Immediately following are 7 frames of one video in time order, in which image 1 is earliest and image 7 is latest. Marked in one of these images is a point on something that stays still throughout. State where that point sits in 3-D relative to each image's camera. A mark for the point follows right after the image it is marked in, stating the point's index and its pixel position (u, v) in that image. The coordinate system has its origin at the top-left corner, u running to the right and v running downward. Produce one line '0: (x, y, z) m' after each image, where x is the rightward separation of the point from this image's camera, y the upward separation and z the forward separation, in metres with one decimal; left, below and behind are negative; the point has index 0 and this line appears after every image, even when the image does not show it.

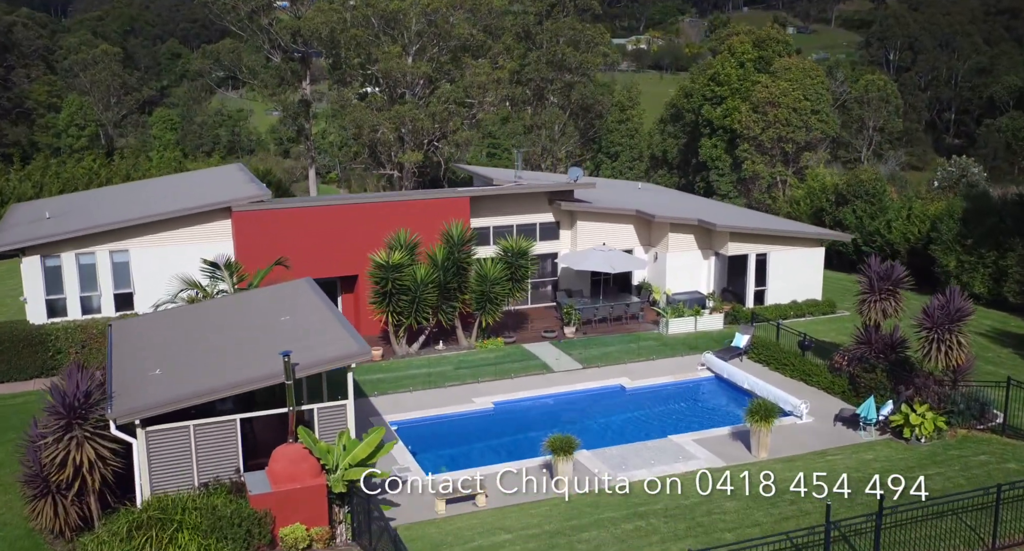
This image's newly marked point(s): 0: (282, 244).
0: (-4.6, +0.6, +17.3) m
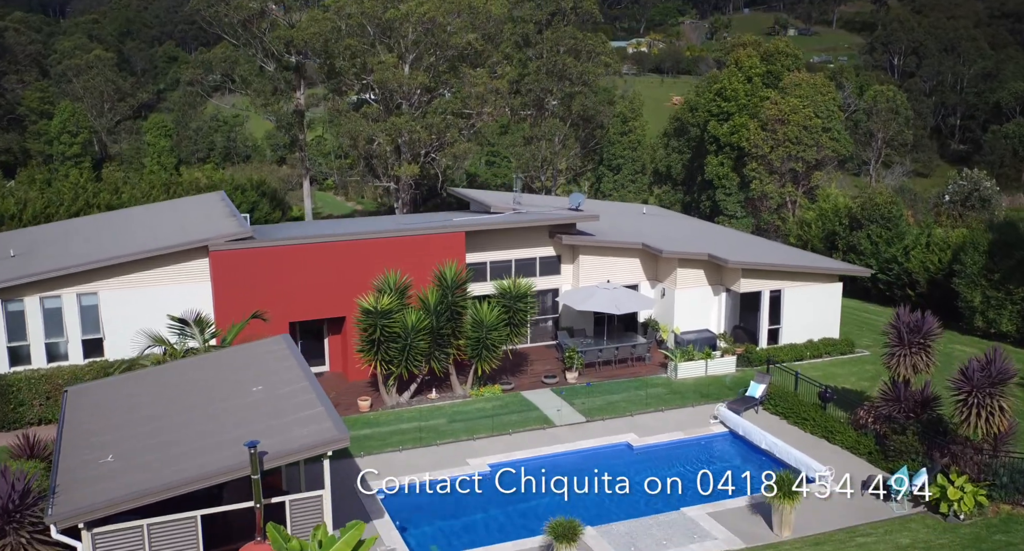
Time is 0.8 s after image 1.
0: (-4.6, -0.2, +16.1) m
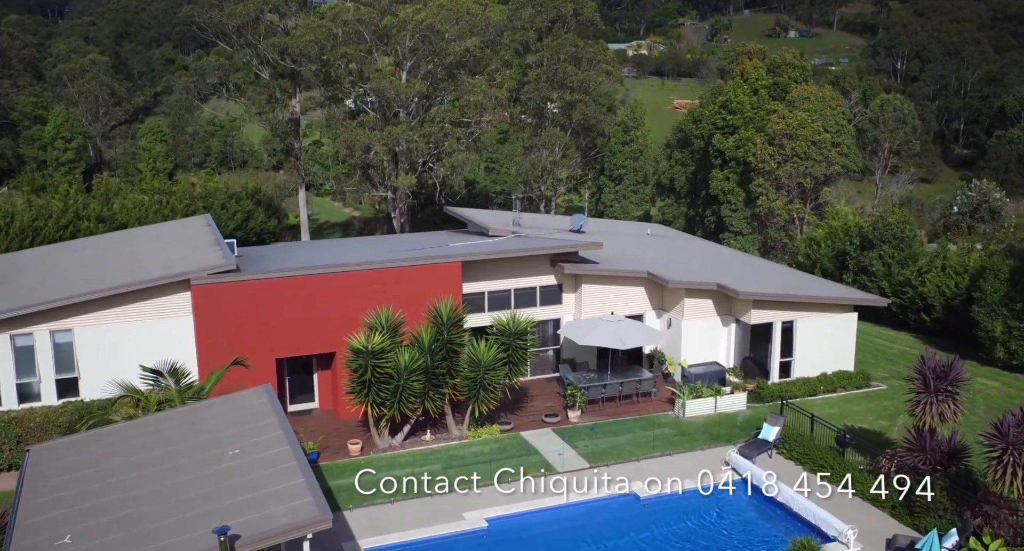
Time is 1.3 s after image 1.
0: (-4.6, -0.8, +15.3) m
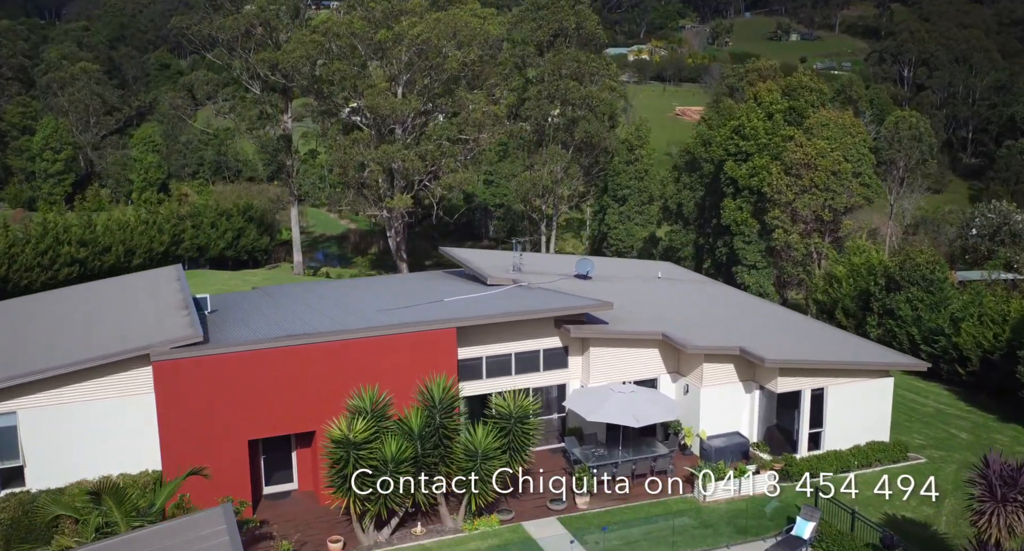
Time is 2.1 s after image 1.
0: (-4.6, -1.9, +13.6) m
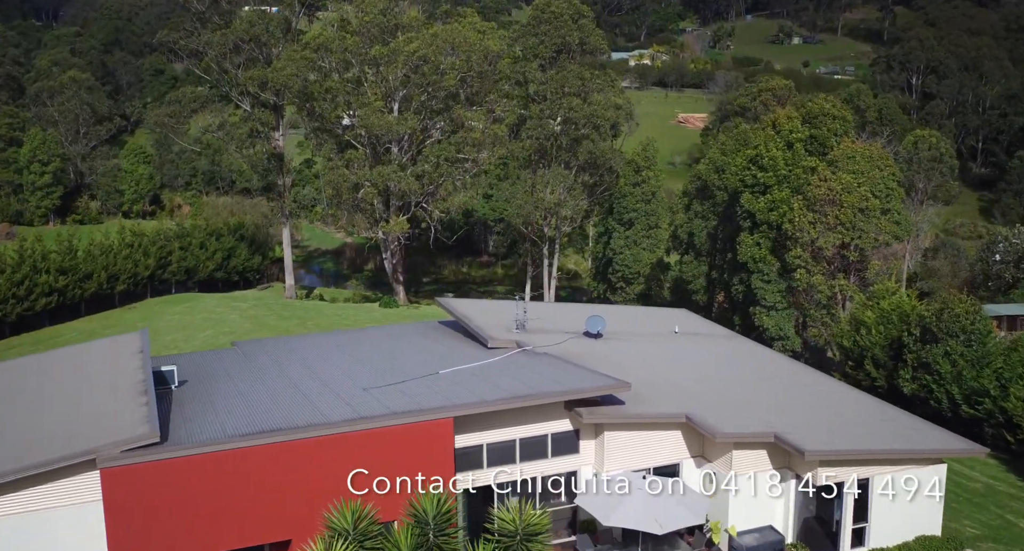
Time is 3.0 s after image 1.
0: (-4.5, -3.1, +11.8) m
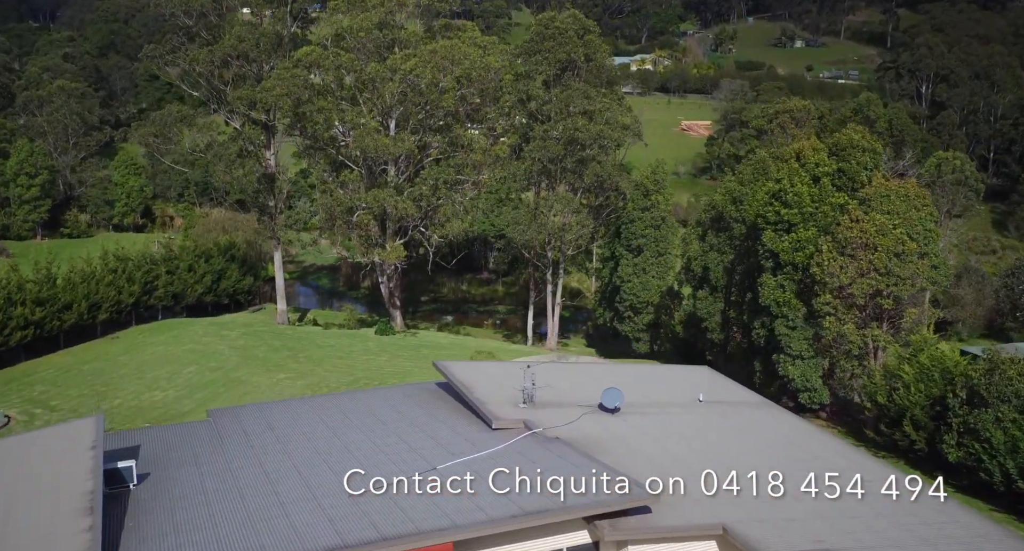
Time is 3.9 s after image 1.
0: (-4.4, -4.4, +9.8) m
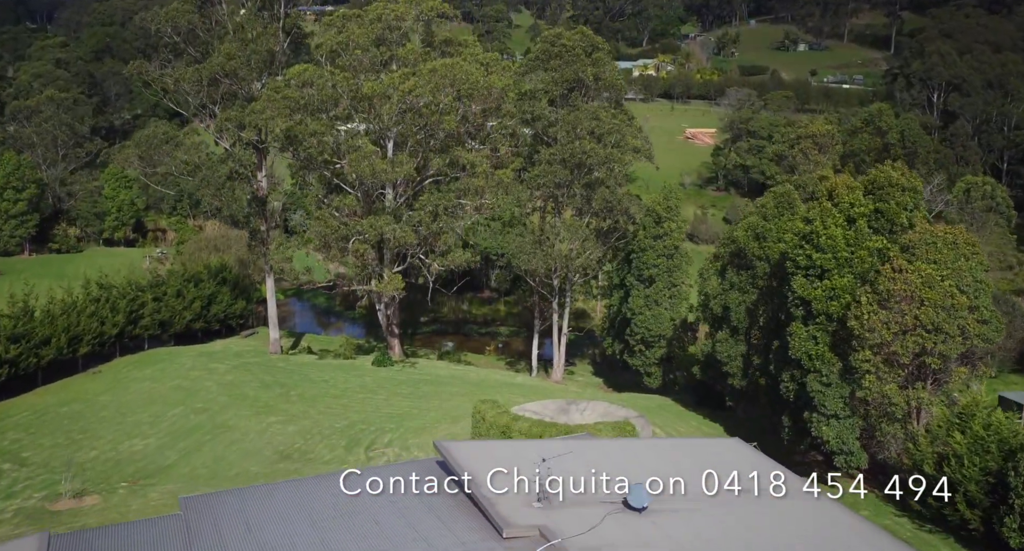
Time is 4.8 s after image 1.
0: (-4.2, -5.6, +7.8) m
